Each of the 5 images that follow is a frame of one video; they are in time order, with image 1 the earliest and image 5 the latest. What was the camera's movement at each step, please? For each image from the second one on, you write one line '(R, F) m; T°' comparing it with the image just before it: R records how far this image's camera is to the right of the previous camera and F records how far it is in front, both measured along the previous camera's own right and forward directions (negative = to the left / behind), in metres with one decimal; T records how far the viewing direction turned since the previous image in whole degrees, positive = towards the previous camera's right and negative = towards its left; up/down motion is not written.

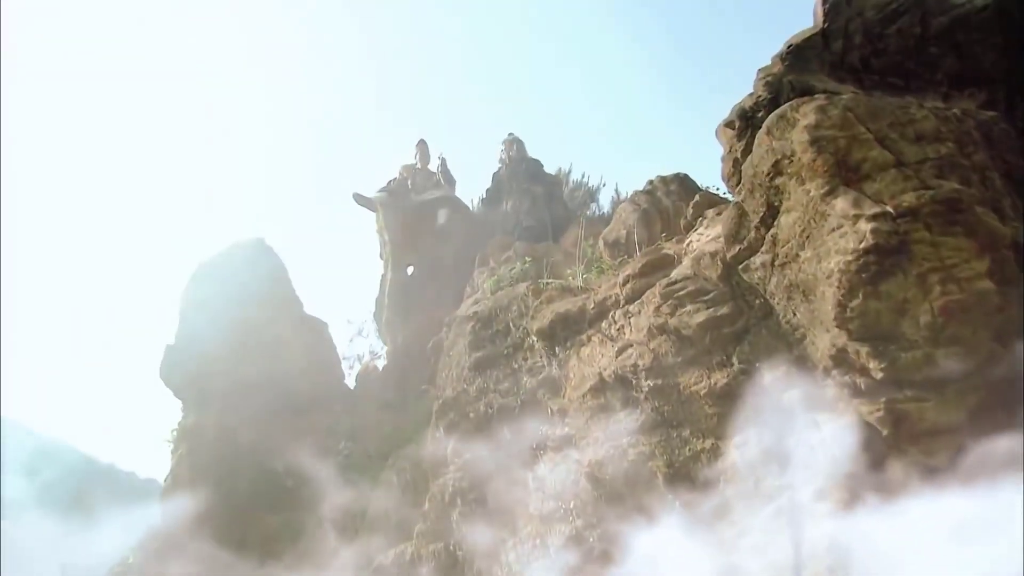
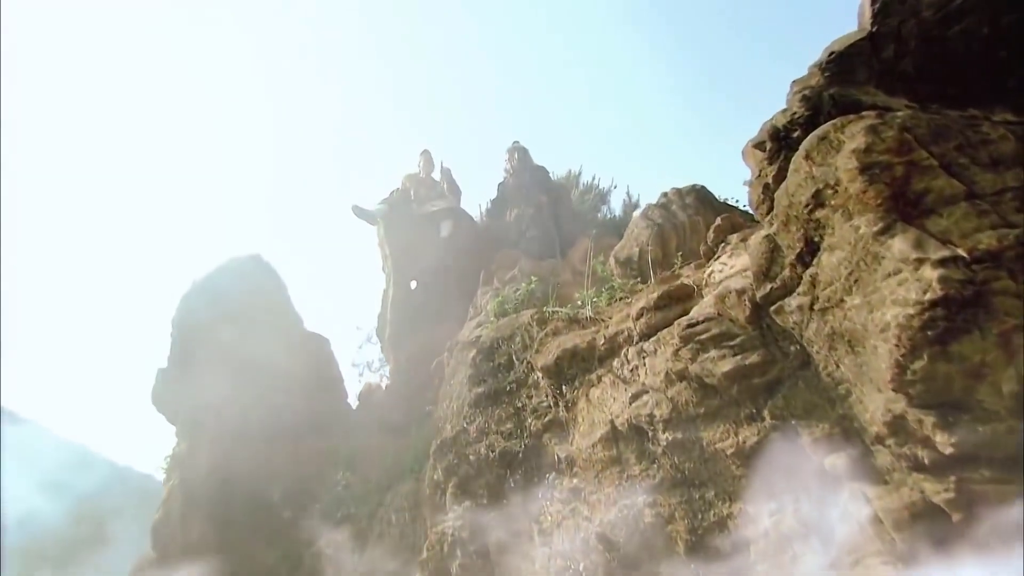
(+0.1, +0.5) m; -1°
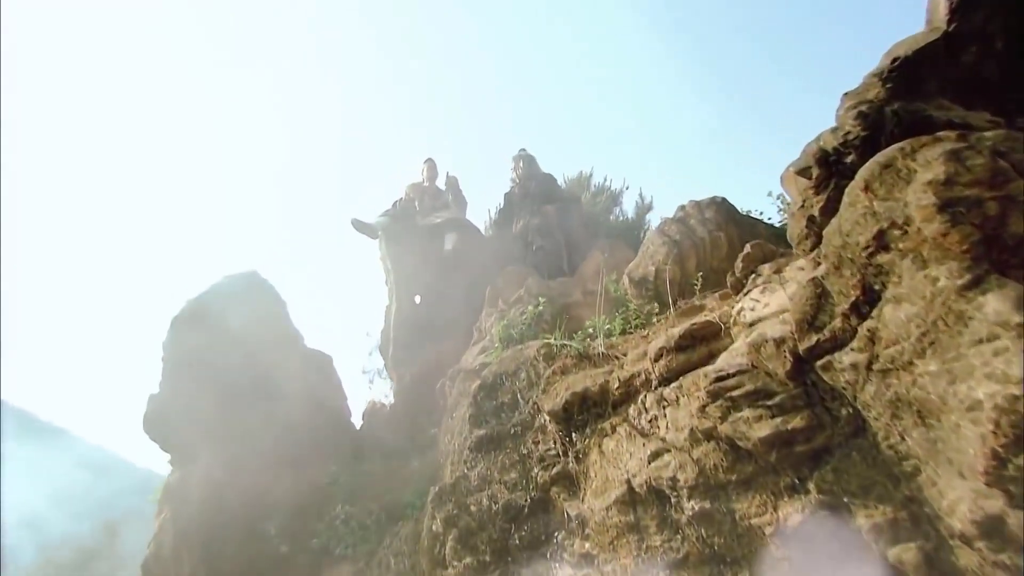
(+0.1, +0.5) m; -1°
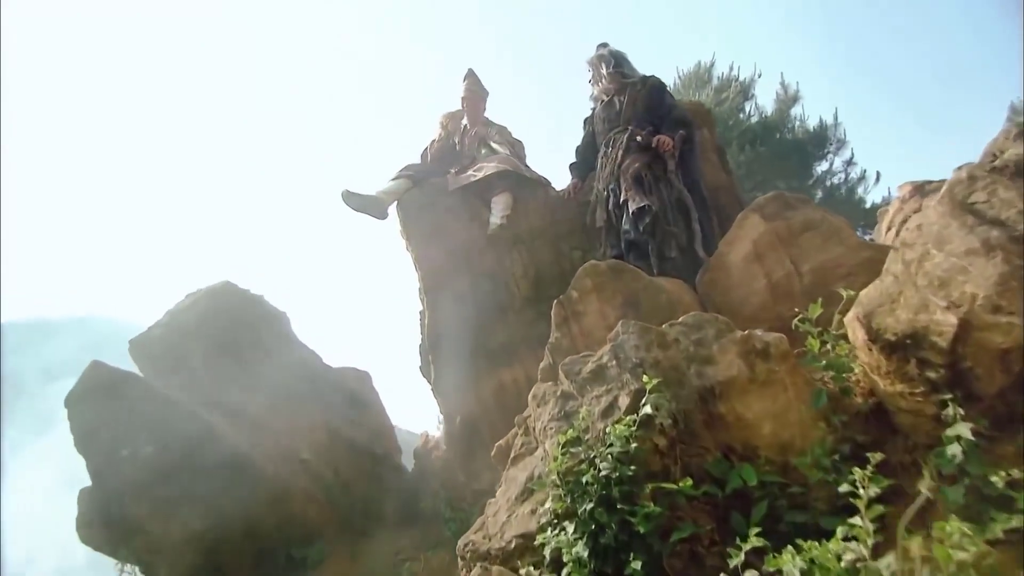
(+0.3, +3.9) m; -11°
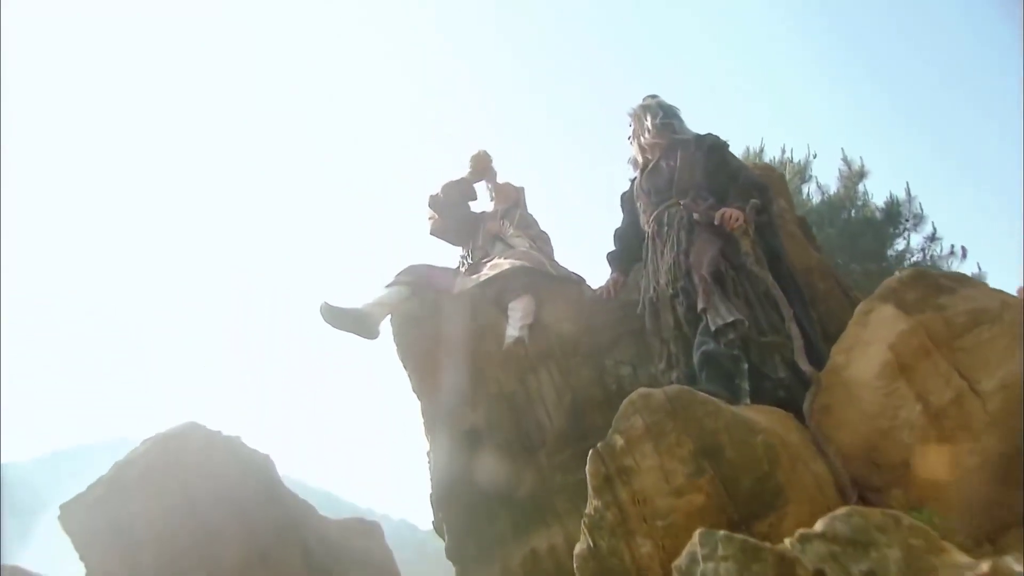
(+0.3, +1.5) m; -5°
